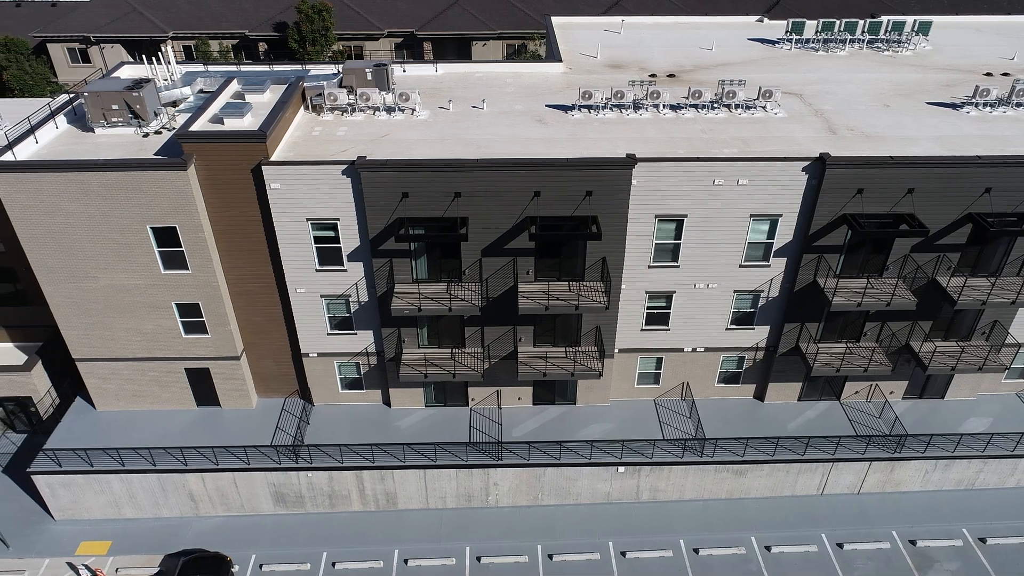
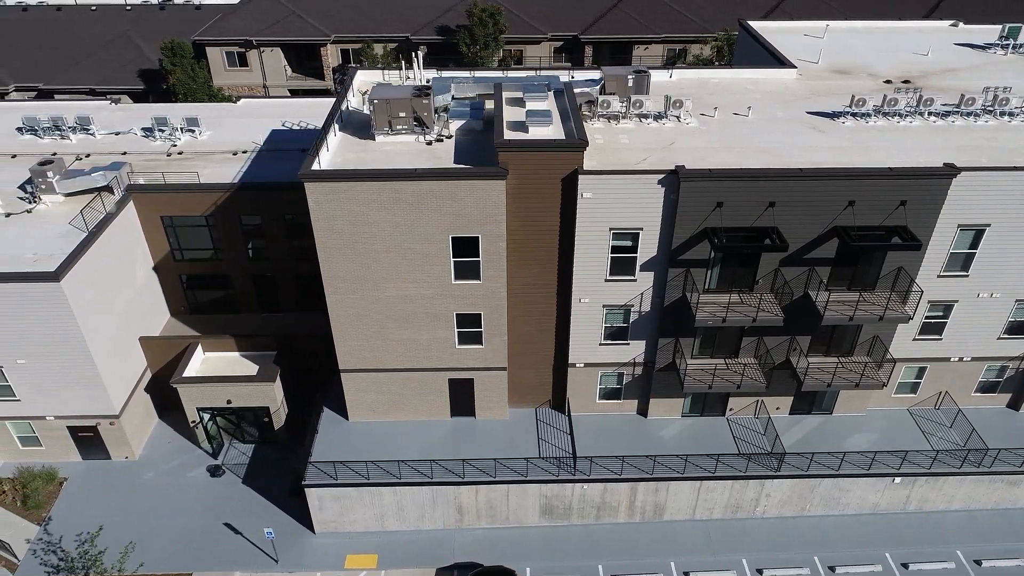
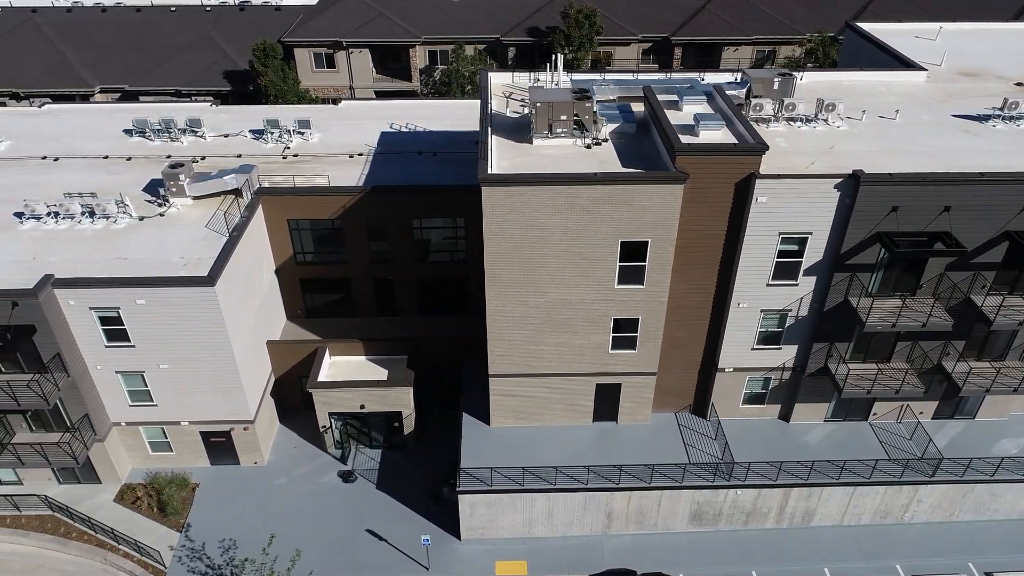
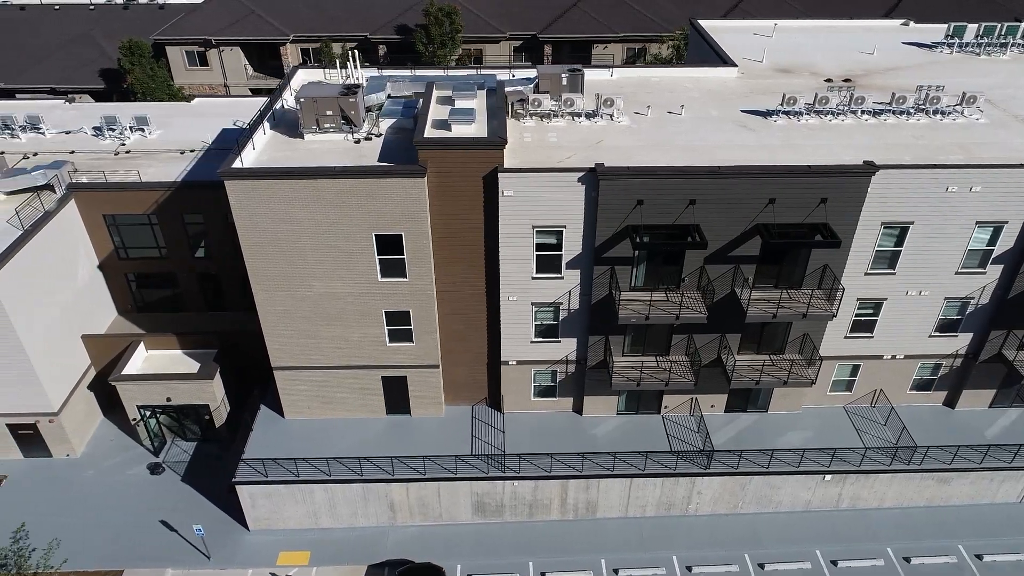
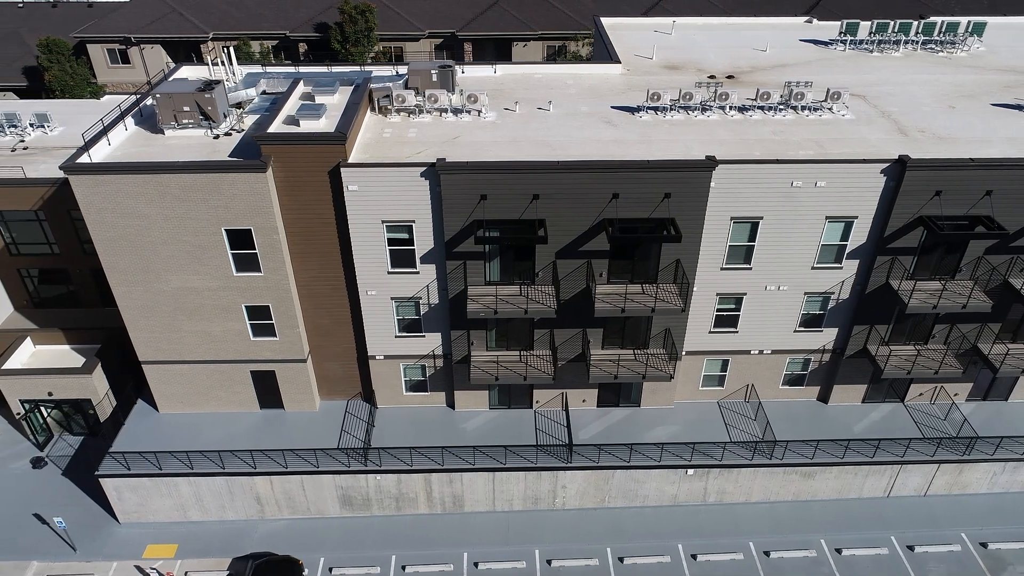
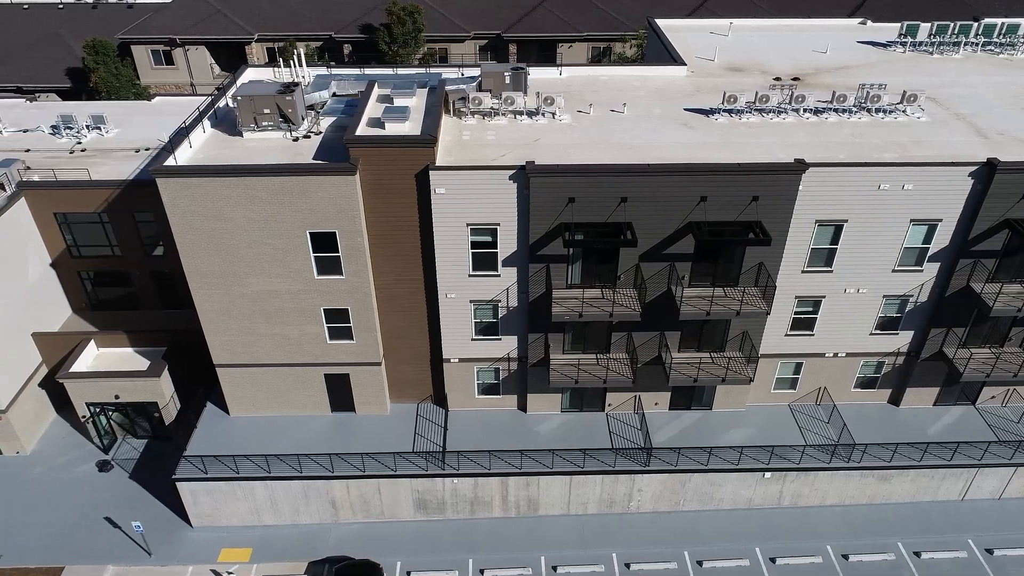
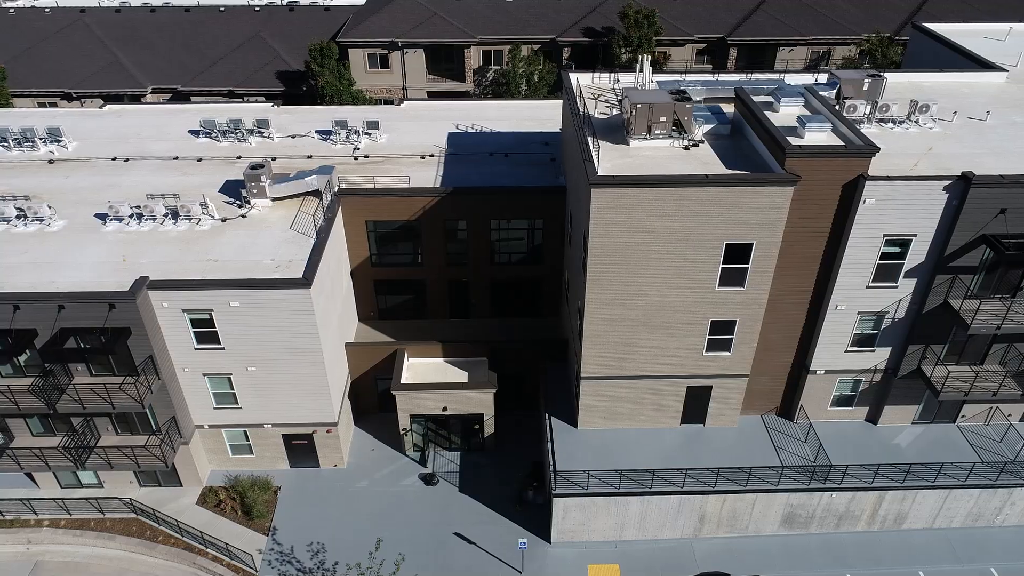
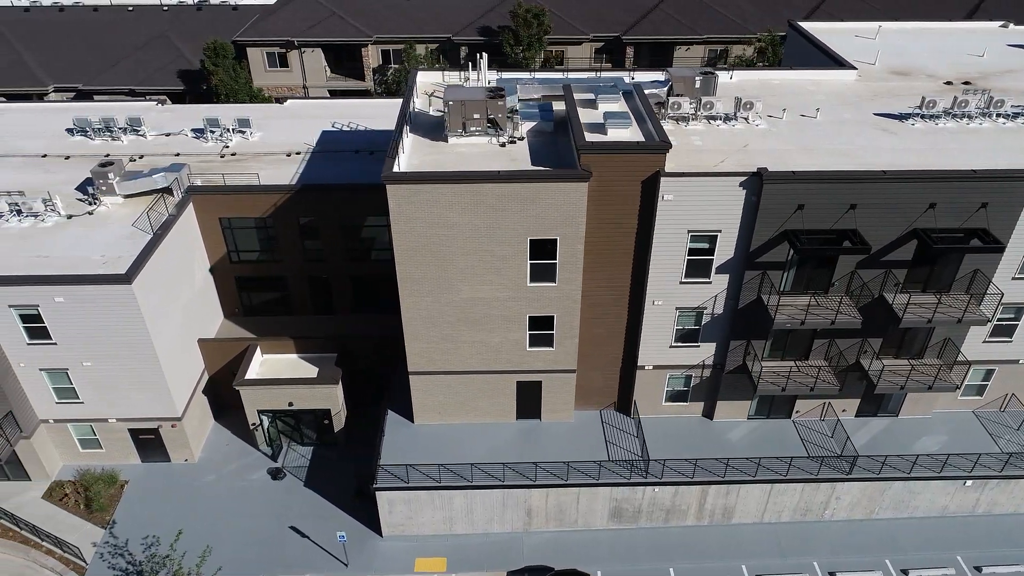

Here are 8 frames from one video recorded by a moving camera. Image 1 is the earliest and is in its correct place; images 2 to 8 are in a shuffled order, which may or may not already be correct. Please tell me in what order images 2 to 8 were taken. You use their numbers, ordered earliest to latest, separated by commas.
5, 6, 4, 2, 8, 3, 7
